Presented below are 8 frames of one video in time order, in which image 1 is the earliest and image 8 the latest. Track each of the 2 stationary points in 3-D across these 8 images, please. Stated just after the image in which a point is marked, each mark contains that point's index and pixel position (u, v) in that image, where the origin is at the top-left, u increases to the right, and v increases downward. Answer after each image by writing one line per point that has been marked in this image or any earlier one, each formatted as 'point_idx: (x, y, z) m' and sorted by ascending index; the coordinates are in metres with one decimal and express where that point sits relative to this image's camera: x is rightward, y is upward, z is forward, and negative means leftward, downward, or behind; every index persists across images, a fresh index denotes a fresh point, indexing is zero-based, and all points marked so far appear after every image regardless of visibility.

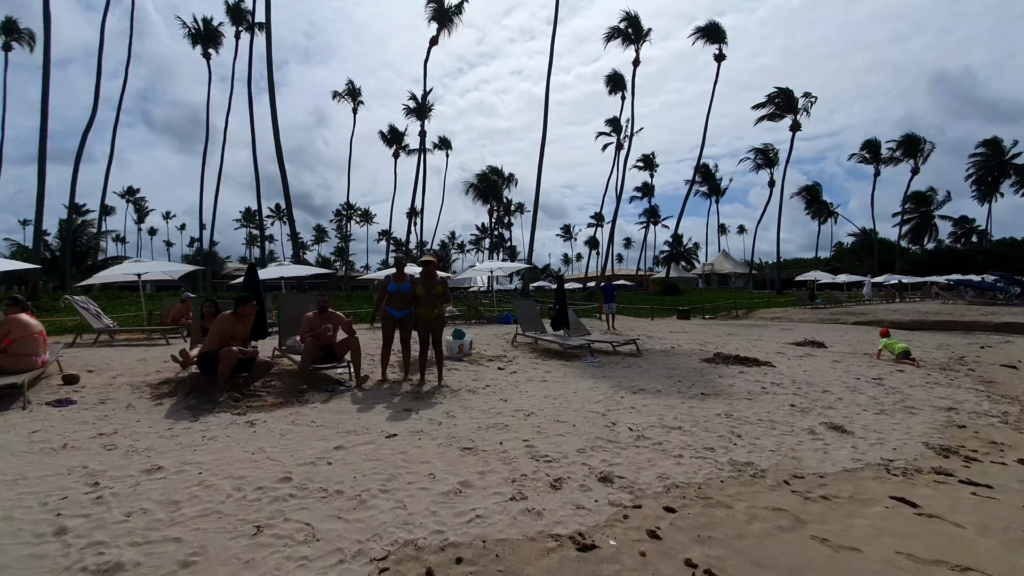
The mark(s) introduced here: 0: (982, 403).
0: (+6.6, -1.6, +6.8) m
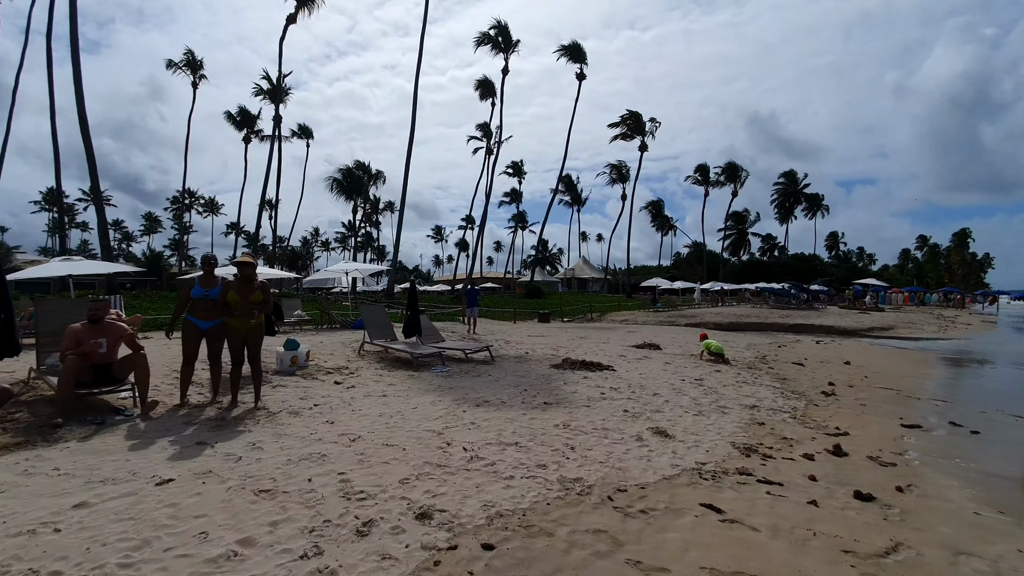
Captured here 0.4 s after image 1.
0: (+4.3, -1.8, +7.8) m
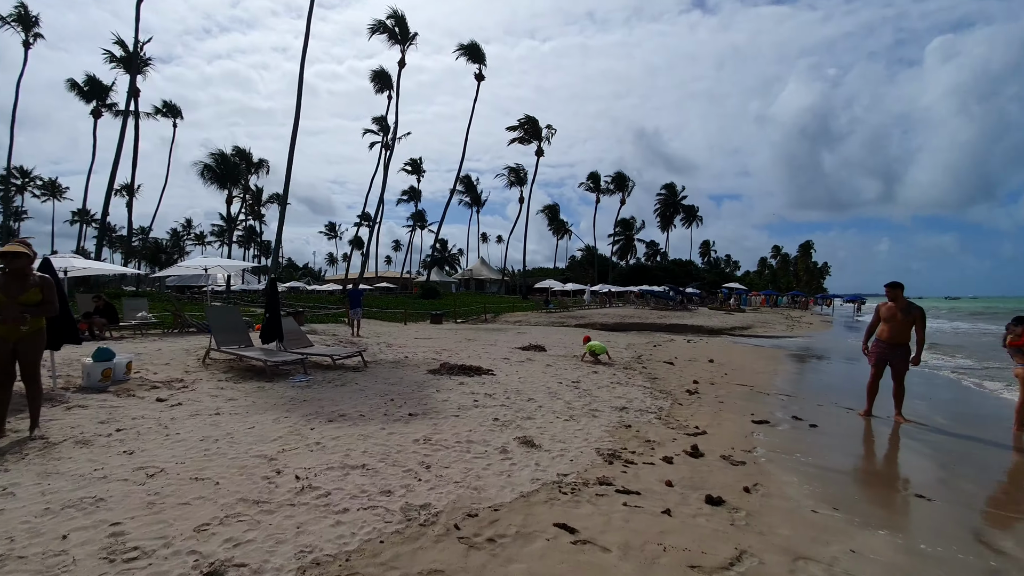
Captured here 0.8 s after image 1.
0: (+2.2, -1.8, +8.0) m
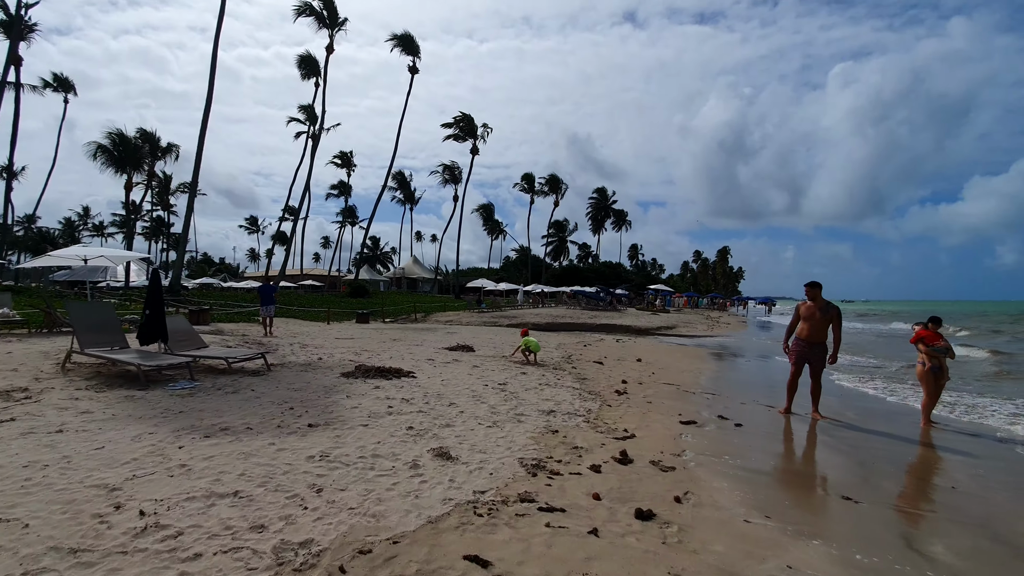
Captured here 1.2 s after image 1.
0: (+1.0, -1.8, +7.6) m
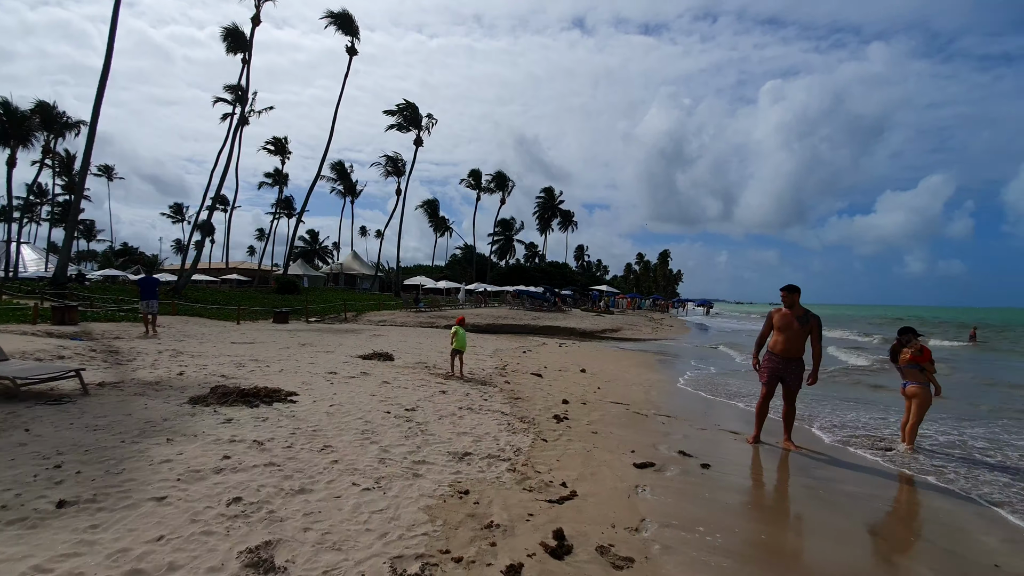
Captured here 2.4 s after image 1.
0: (-0.1, -1.8, +5.9) m
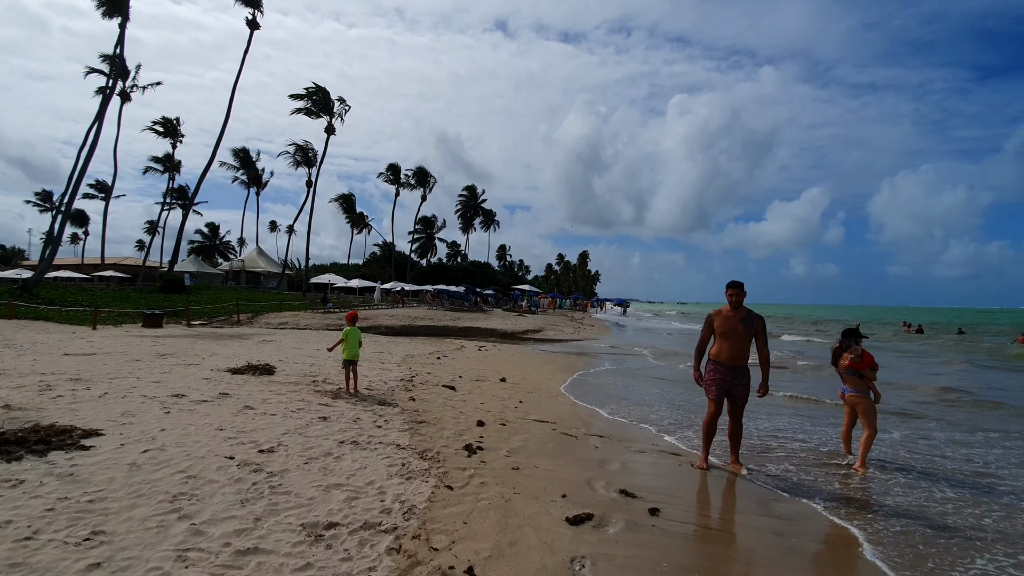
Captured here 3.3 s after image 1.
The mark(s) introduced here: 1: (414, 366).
0: (-1.1, -1.7, +4.3) m
1: (-2.1, -1.8, +11.0) m
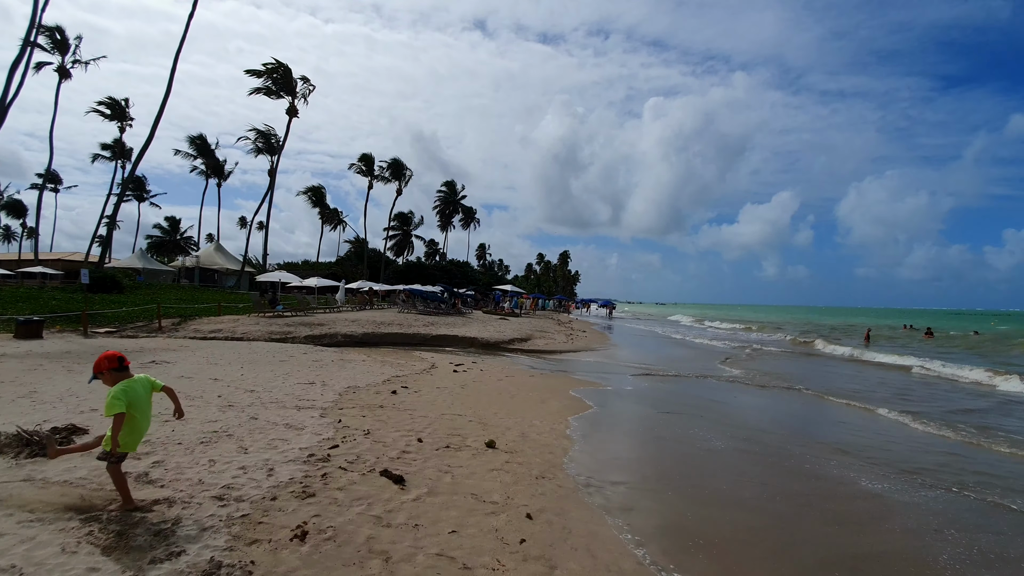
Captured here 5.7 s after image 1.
0: (-0.9, -1.8, +0.3) m
1: (-2.2, -1.8, +6.9) m
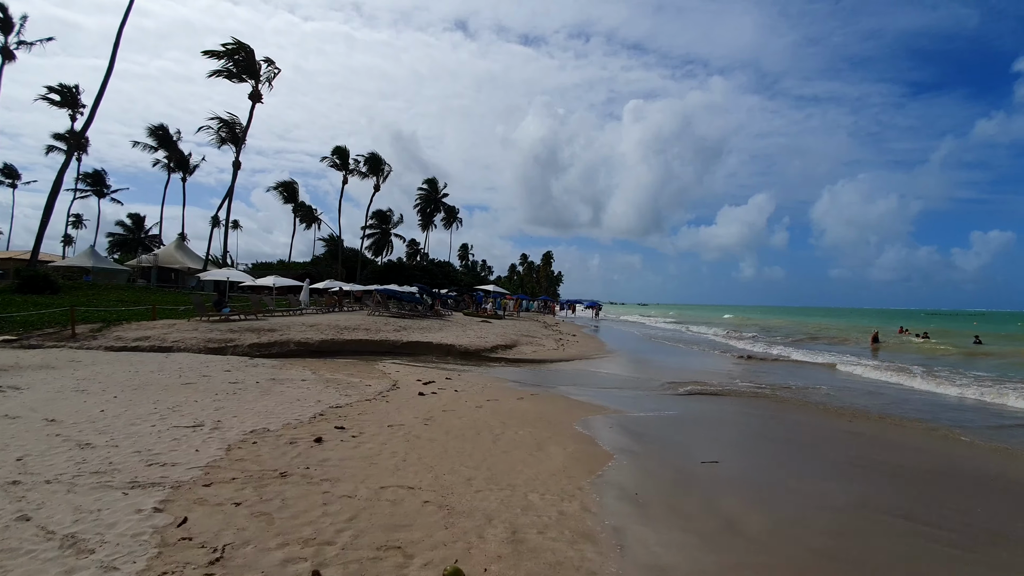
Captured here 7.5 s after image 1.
0: (-0.8, -1.7, -2.6) m
1: (-2.4, -1.8, +4.0) m
